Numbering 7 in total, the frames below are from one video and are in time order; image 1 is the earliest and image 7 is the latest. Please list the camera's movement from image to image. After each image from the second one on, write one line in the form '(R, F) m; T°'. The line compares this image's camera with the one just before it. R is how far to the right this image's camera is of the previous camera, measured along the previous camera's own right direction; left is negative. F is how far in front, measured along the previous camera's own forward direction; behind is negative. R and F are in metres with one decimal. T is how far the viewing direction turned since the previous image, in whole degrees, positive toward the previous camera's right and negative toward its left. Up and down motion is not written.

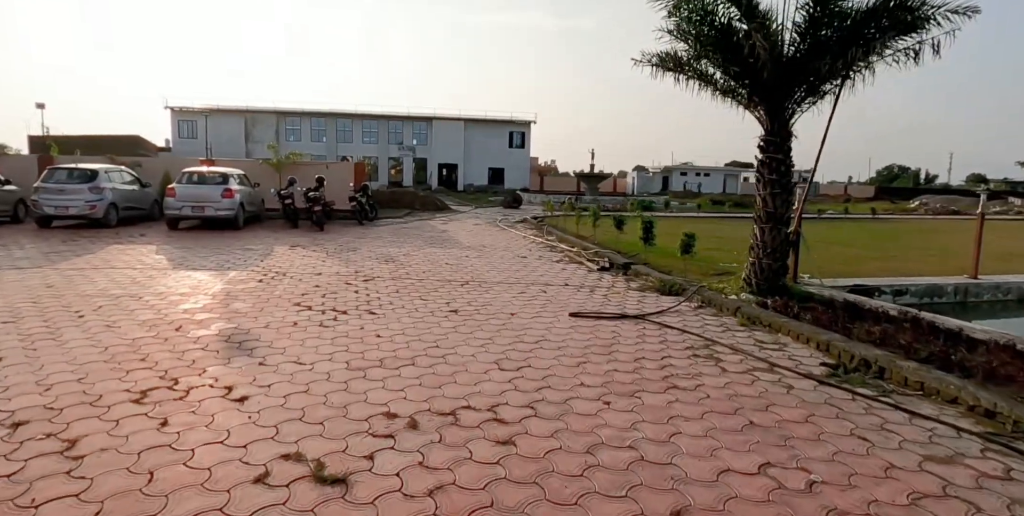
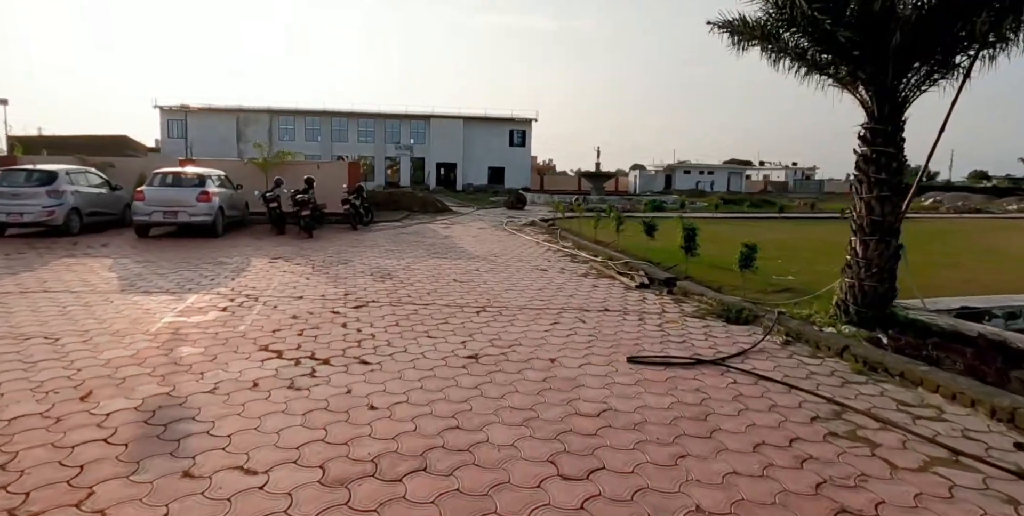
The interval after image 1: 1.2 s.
(-0.3, +1.4) m; 0°
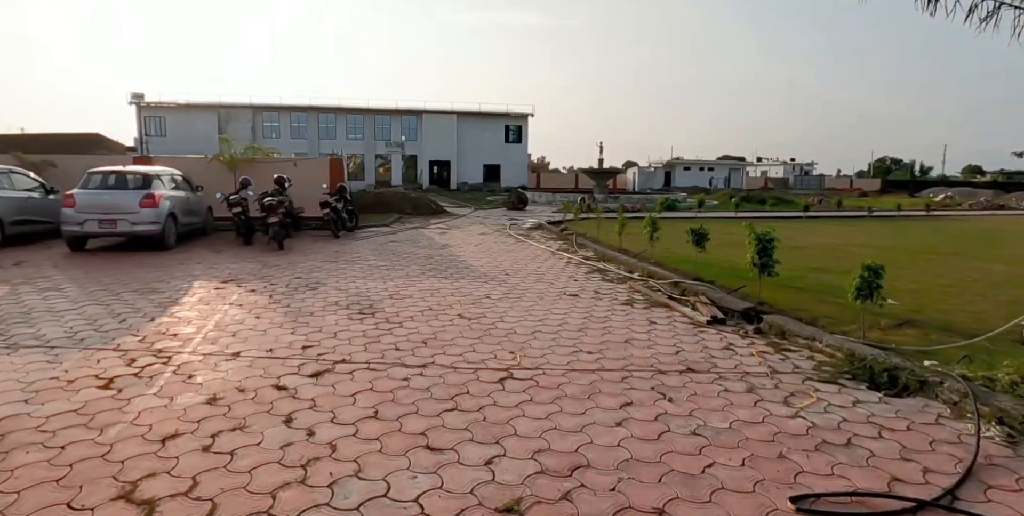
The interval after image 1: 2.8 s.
(-0.3, +1.9) m; +1°
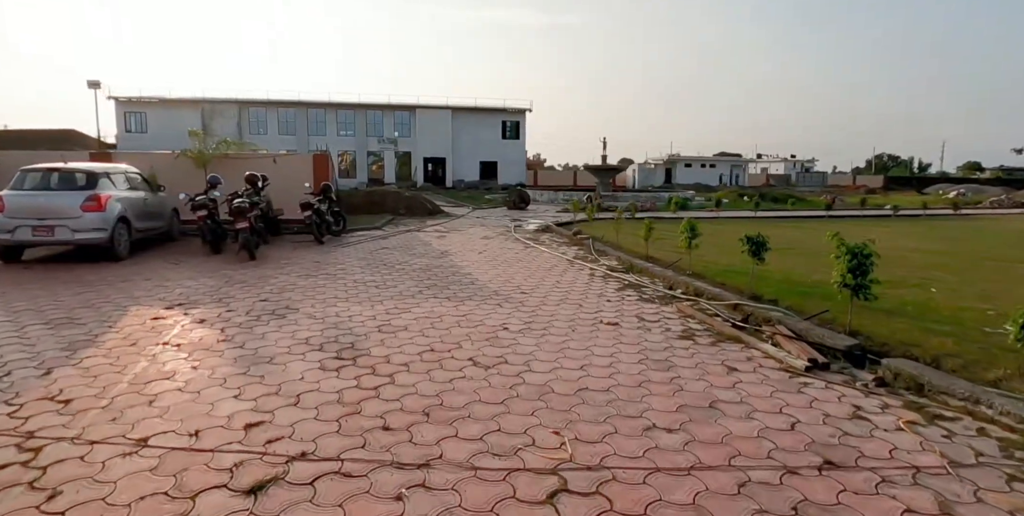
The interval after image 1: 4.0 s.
(-0.2, +1.4) m; +1°
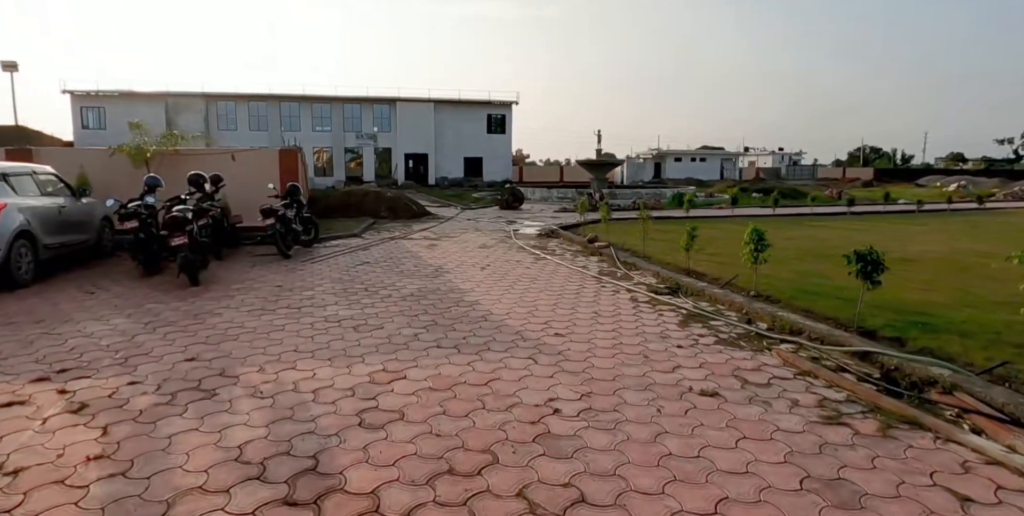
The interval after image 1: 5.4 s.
(-0.4, +1.7) m; +2°
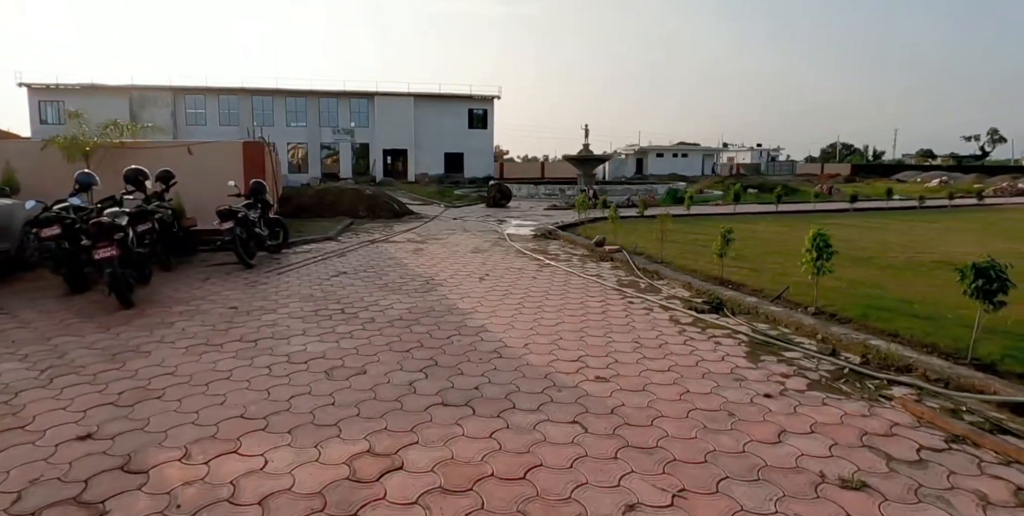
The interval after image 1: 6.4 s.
(-0.3, +1.1) m; +2°
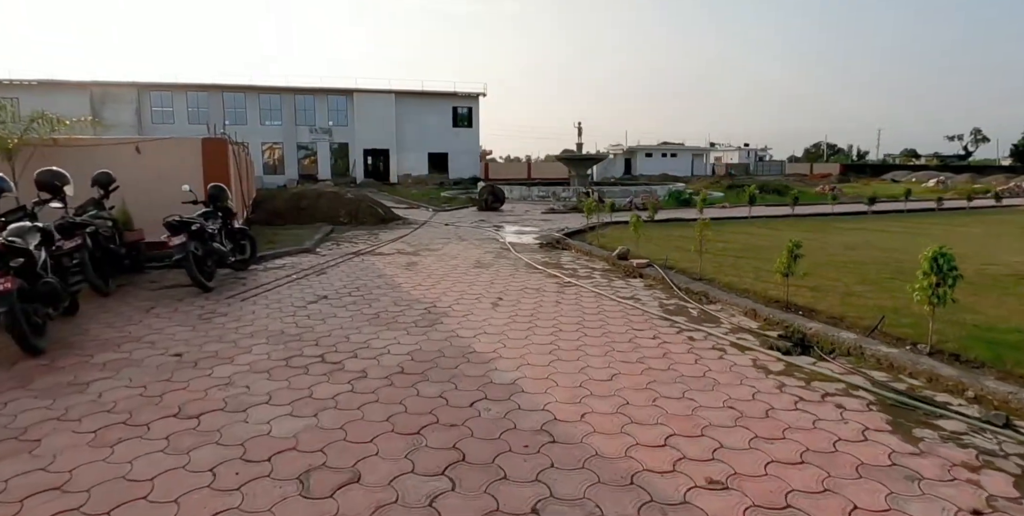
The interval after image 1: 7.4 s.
(-0.3, +1.2) m; +2°
